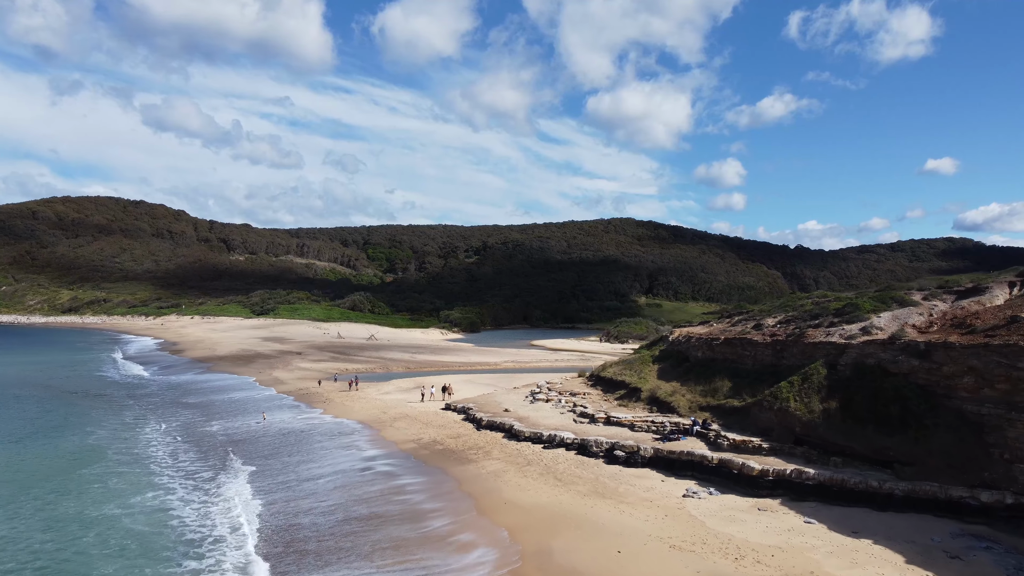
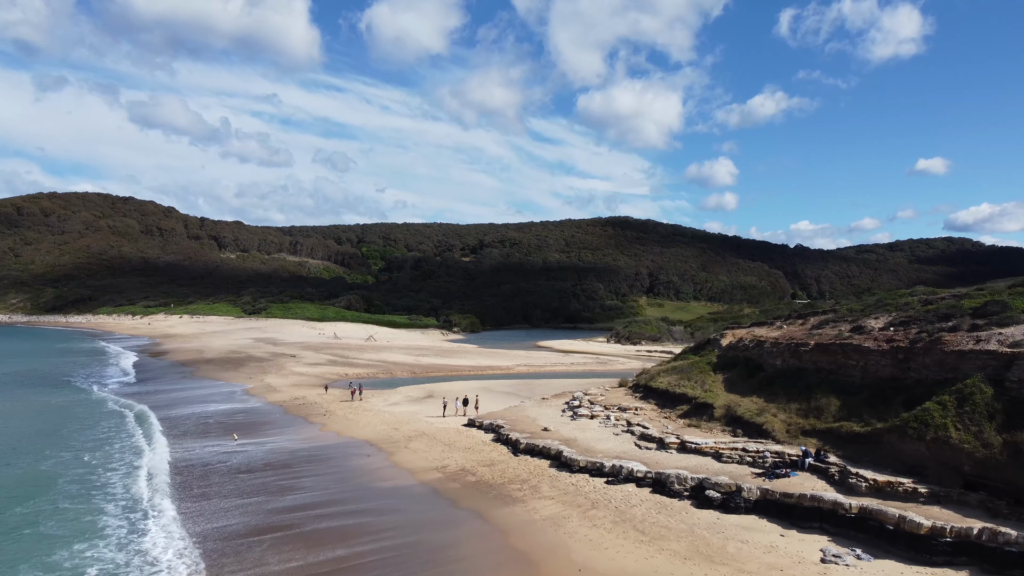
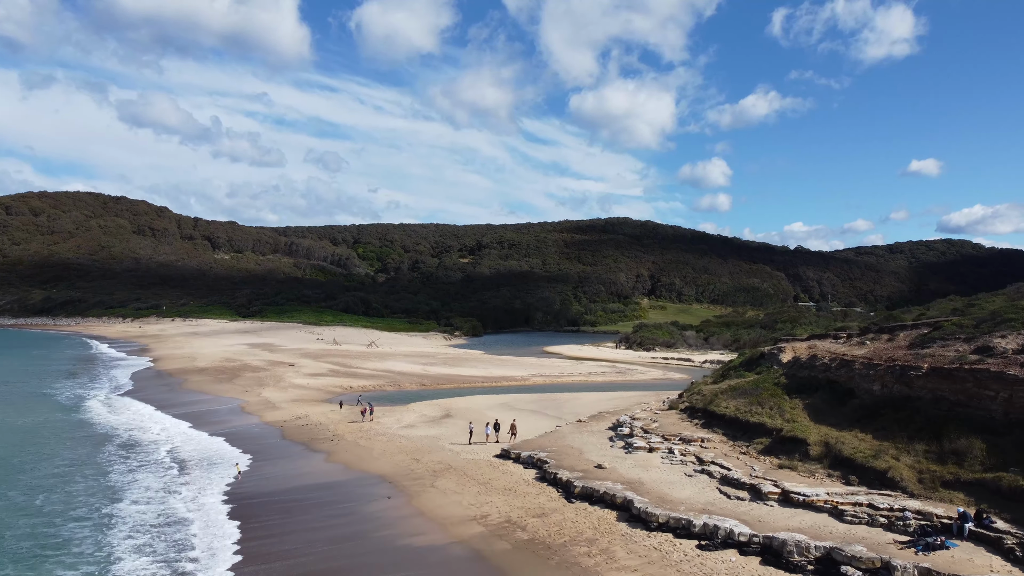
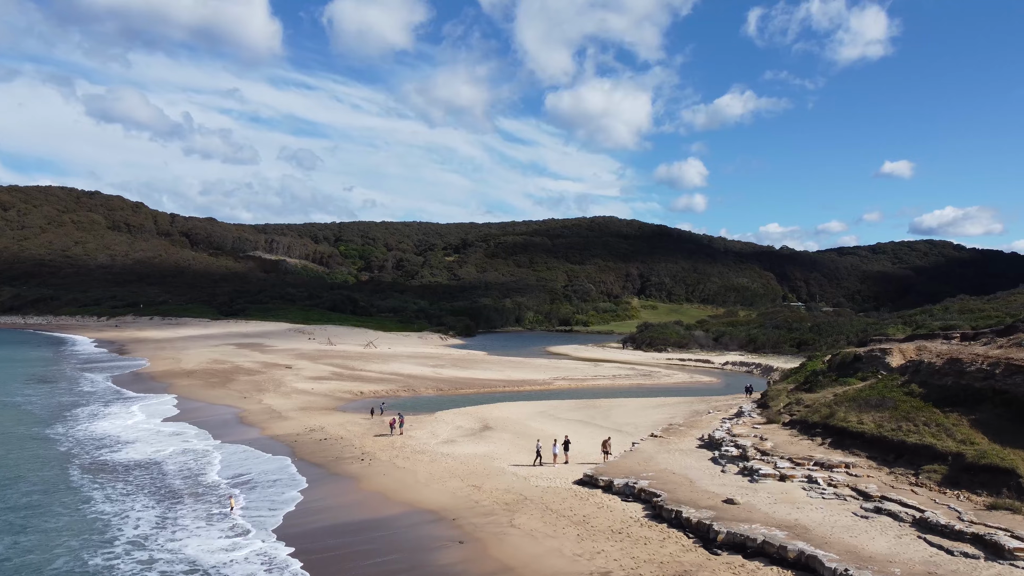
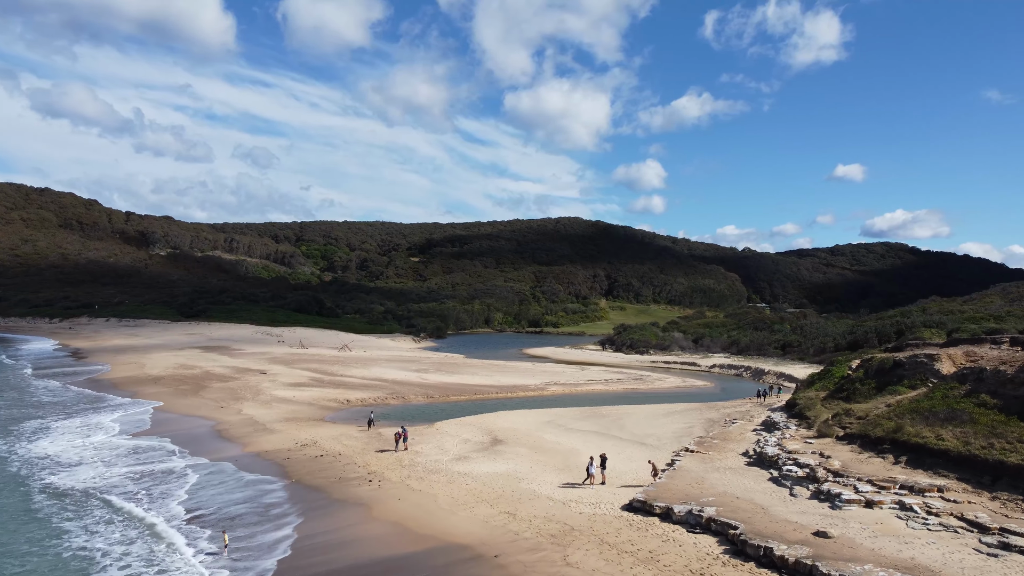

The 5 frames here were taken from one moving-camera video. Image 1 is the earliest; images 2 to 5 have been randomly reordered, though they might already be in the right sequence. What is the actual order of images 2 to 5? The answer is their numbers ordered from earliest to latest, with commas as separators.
2, 3, 4, 5
